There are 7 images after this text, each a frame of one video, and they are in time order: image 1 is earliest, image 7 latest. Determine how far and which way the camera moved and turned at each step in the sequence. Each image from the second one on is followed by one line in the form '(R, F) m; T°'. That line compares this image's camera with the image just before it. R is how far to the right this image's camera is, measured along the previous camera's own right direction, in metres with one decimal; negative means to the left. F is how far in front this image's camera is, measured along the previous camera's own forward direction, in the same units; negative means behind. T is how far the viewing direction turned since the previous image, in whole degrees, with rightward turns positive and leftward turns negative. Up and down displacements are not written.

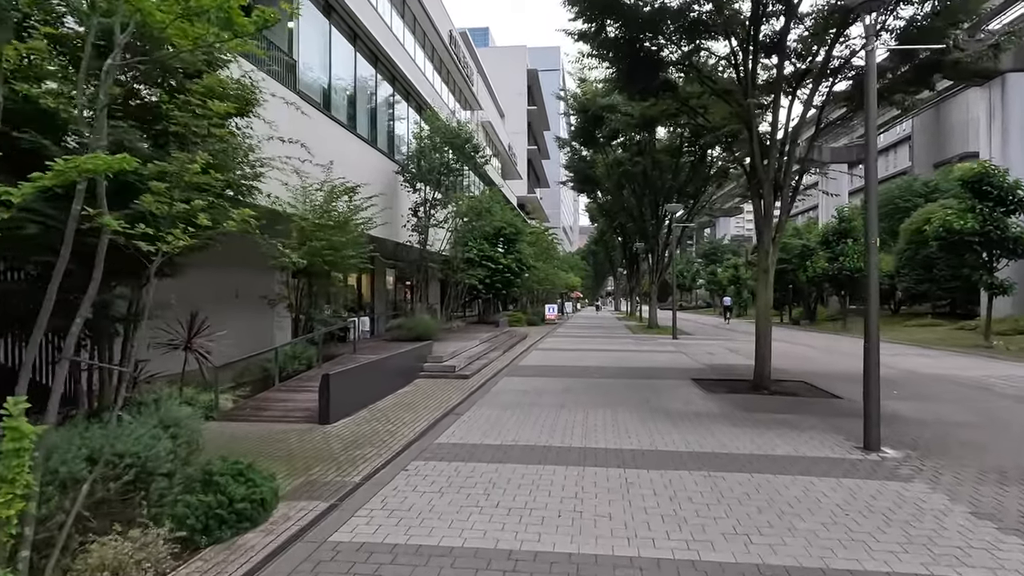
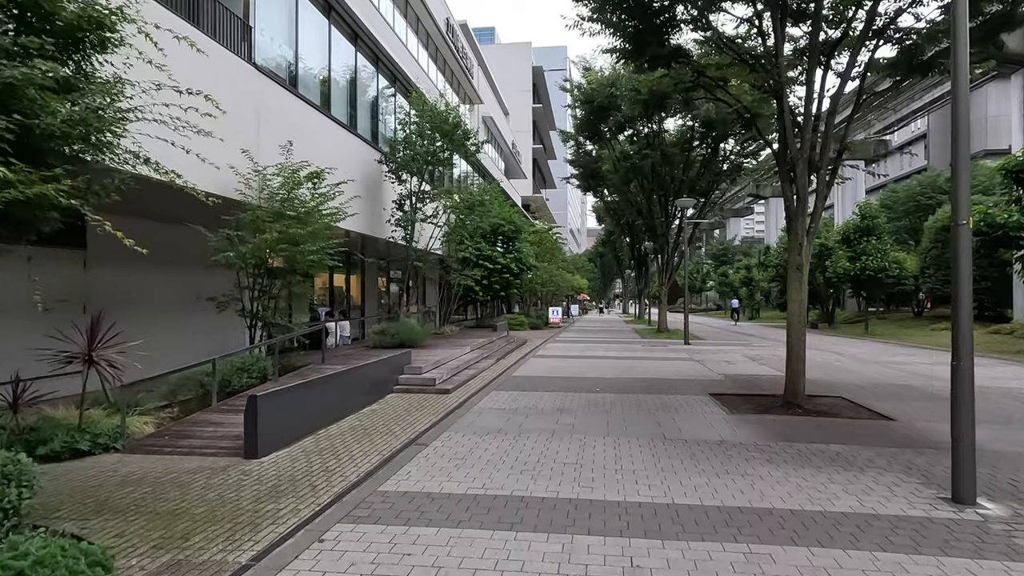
(+0.3, +1.8) m; -1°
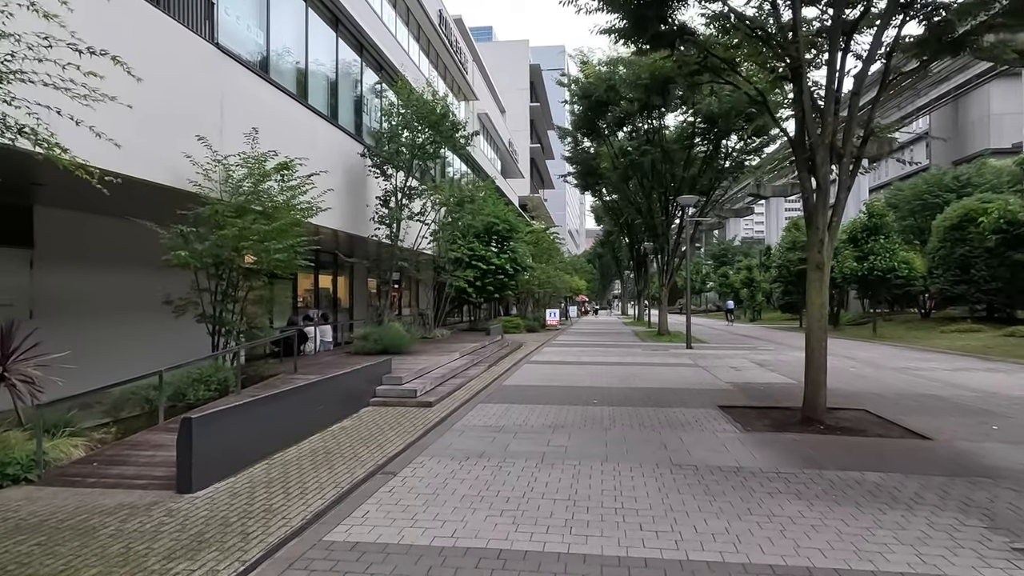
(+0.2, +1.0) m; 0°
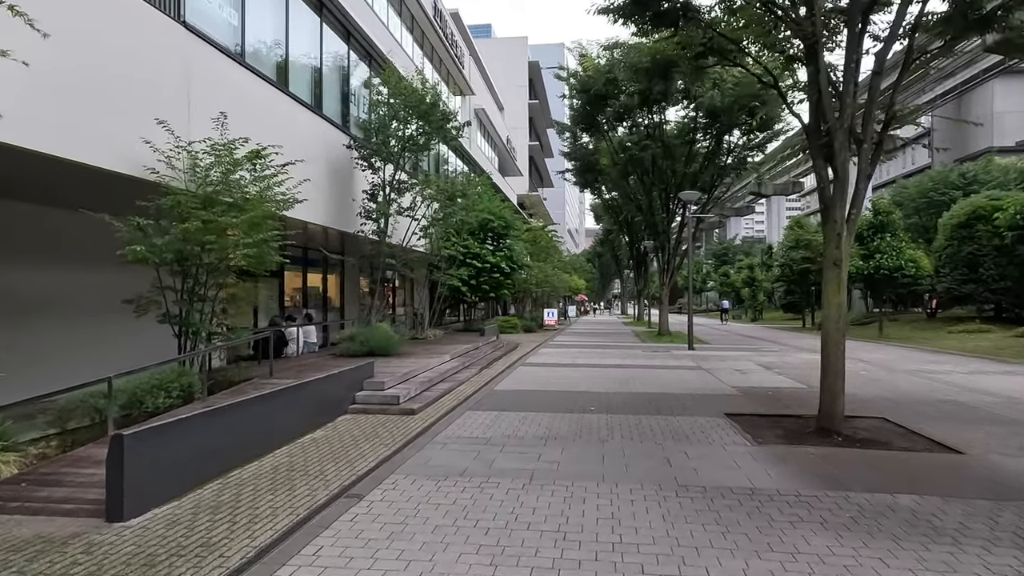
(+0.1, +0.8) m; 0°
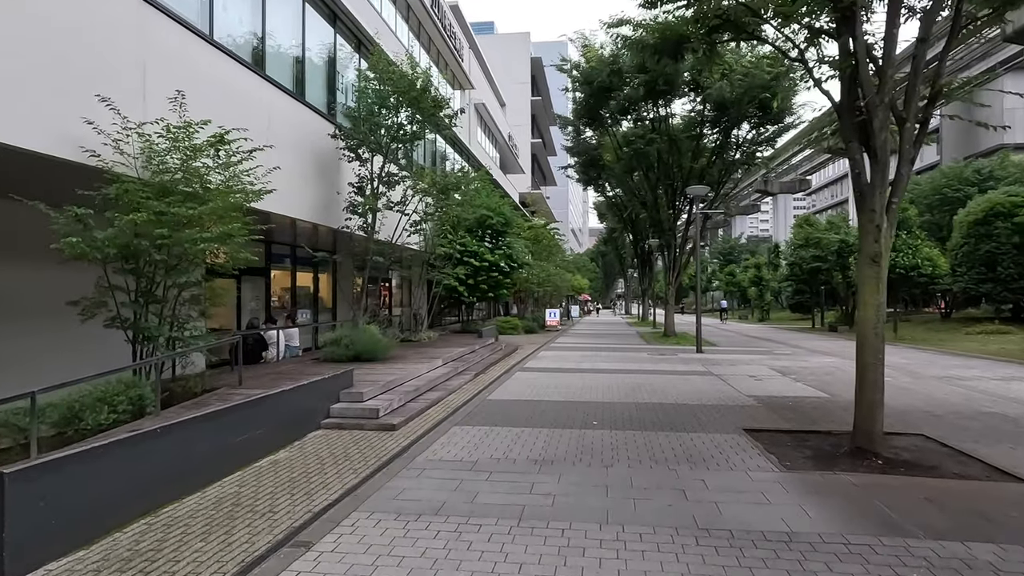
(+0.1, +1.0) m; 0°
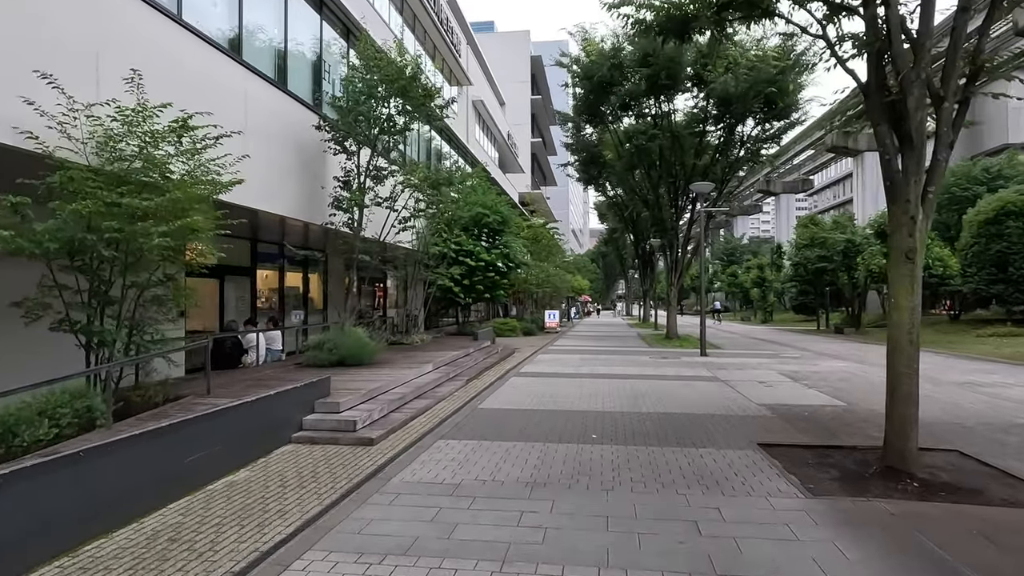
(+0.1, +0.8) m; 0°
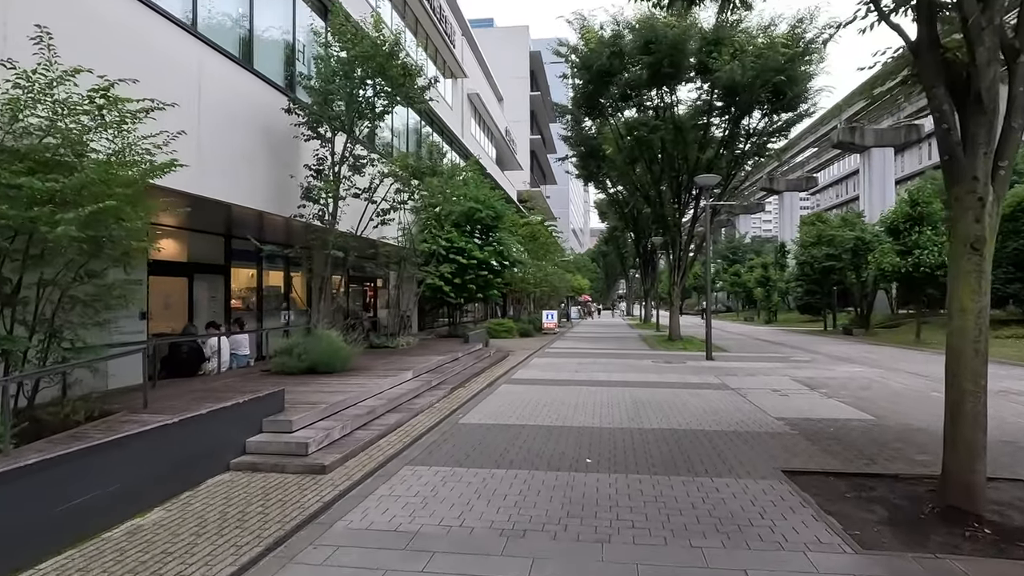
(+0.2, +1.2) m; 0°
